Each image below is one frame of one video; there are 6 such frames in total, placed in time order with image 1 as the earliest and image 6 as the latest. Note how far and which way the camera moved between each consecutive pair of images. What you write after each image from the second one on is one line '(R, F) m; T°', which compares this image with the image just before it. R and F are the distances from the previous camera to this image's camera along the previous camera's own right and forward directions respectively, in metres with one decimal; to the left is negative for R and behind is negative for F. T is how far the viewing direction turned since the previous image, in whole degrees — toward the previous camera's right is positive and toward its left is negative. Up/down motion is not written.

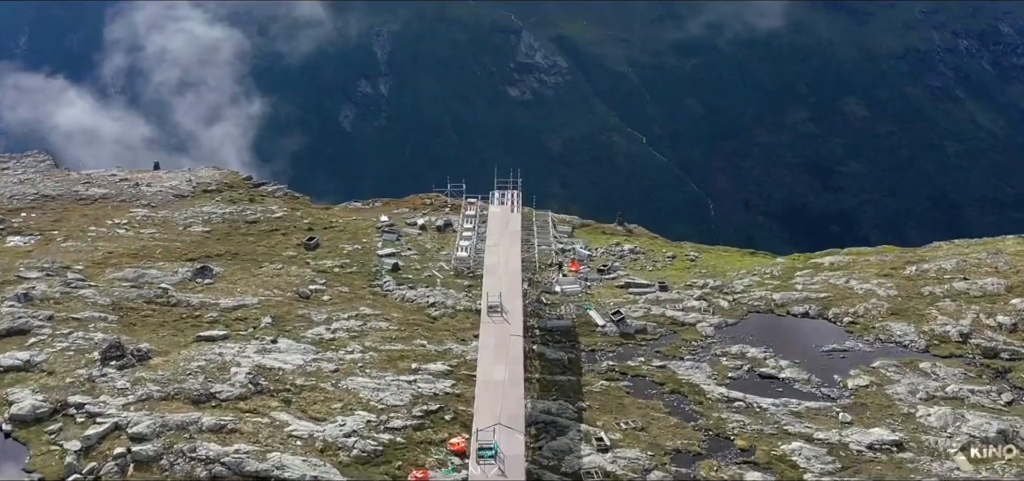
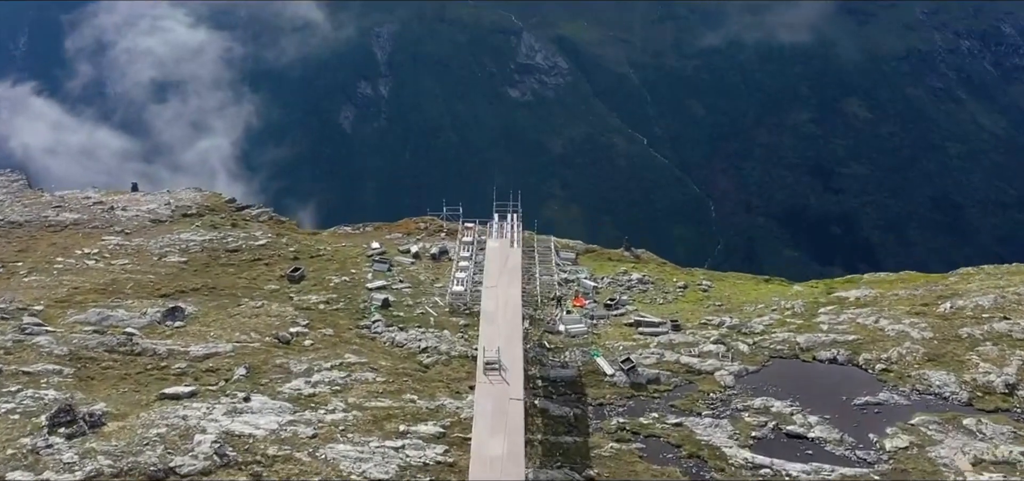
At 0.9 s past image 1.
(0.0, +4.3) m; 0°
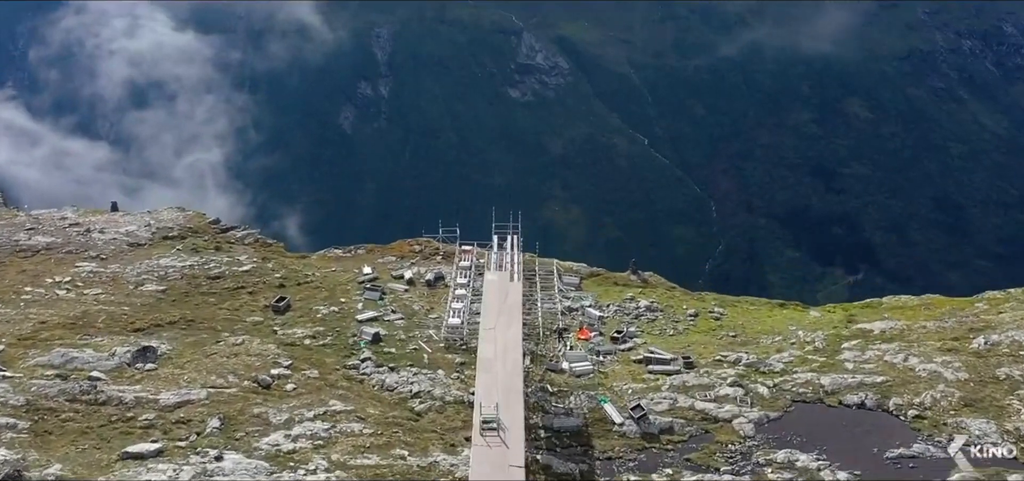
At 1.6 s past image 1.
(0.0, +3.6) m; 0°
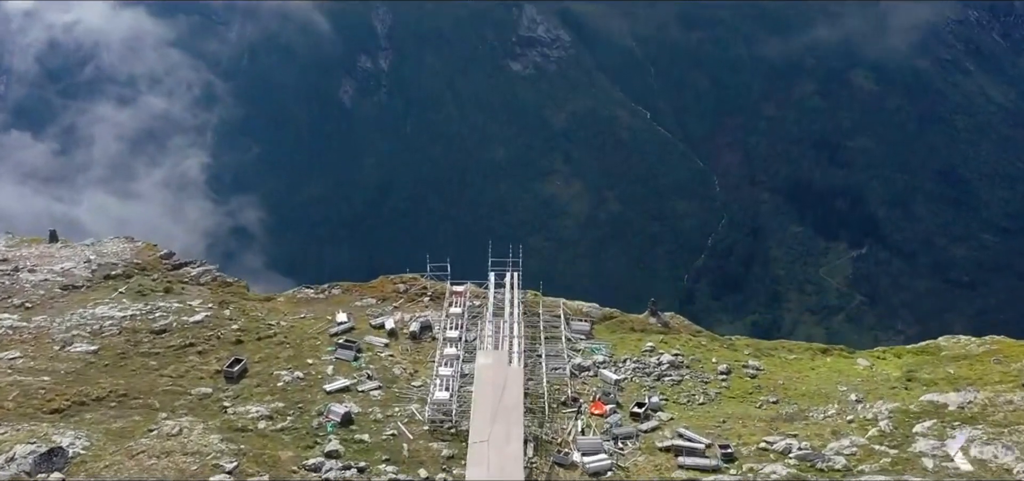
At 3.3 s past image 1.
(+0.1, +8.8) m; 0°
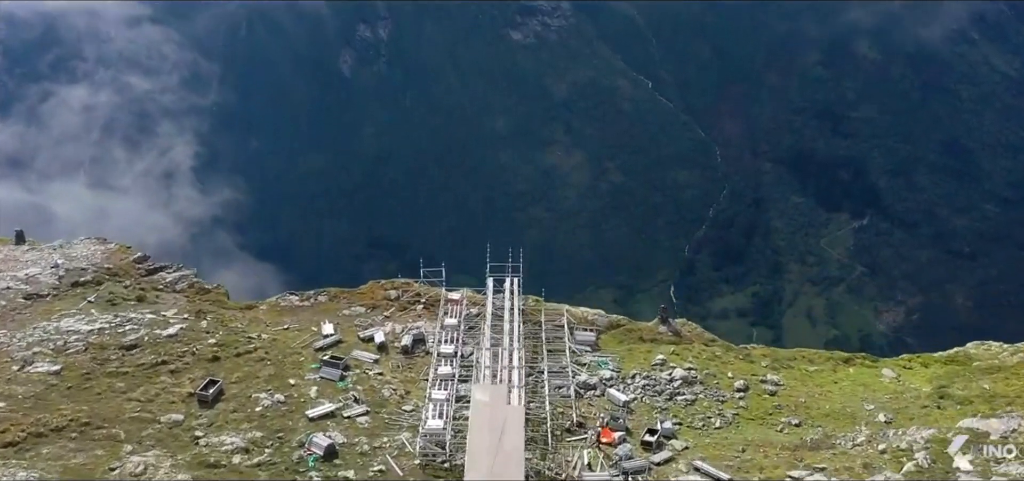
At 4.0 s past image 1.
(0.0, +3.9) m; 0°
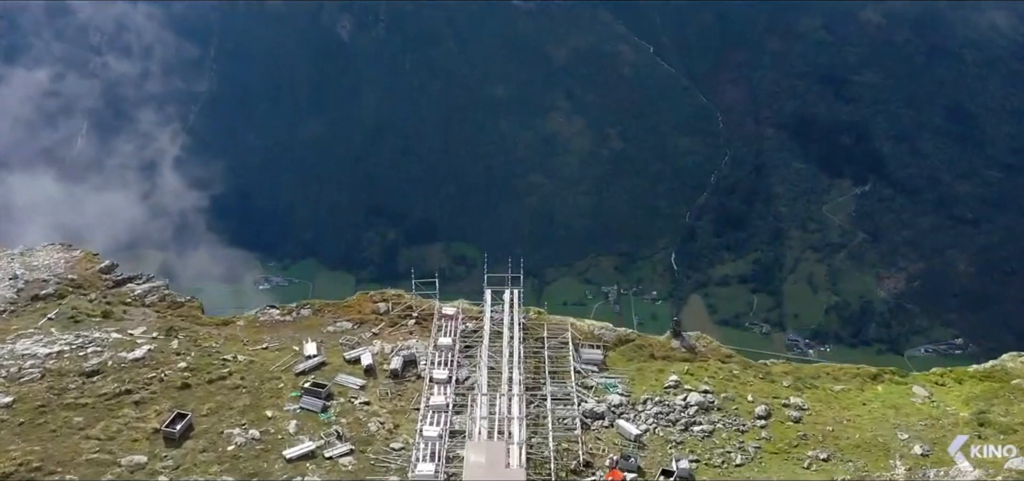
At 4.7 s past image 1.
(0.0, +4.2) m; 0°
